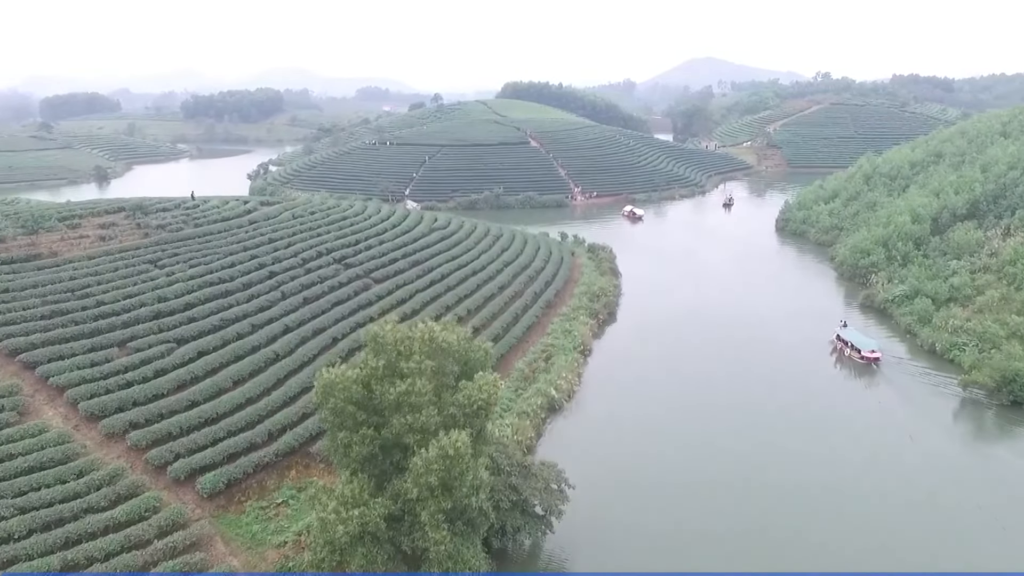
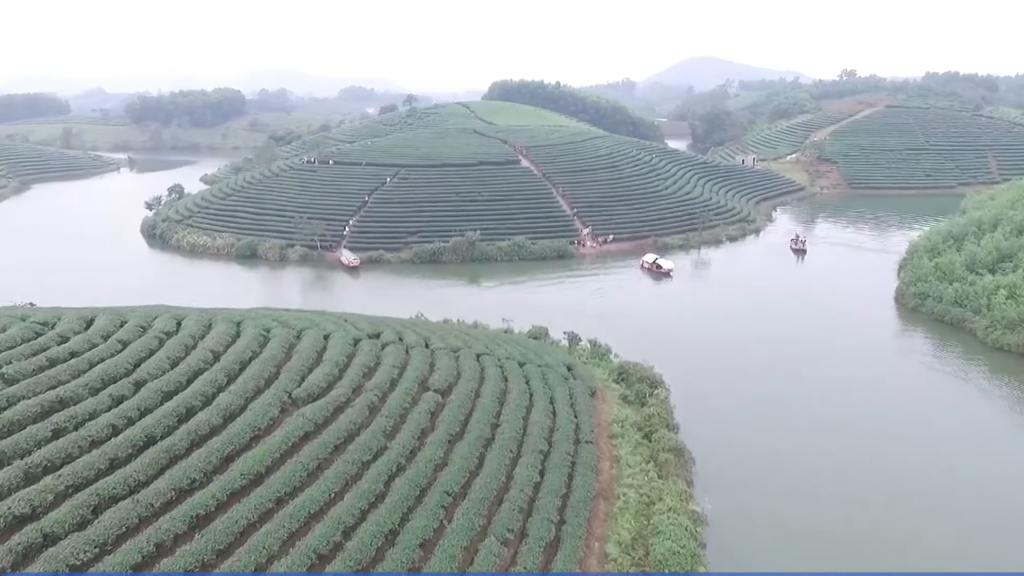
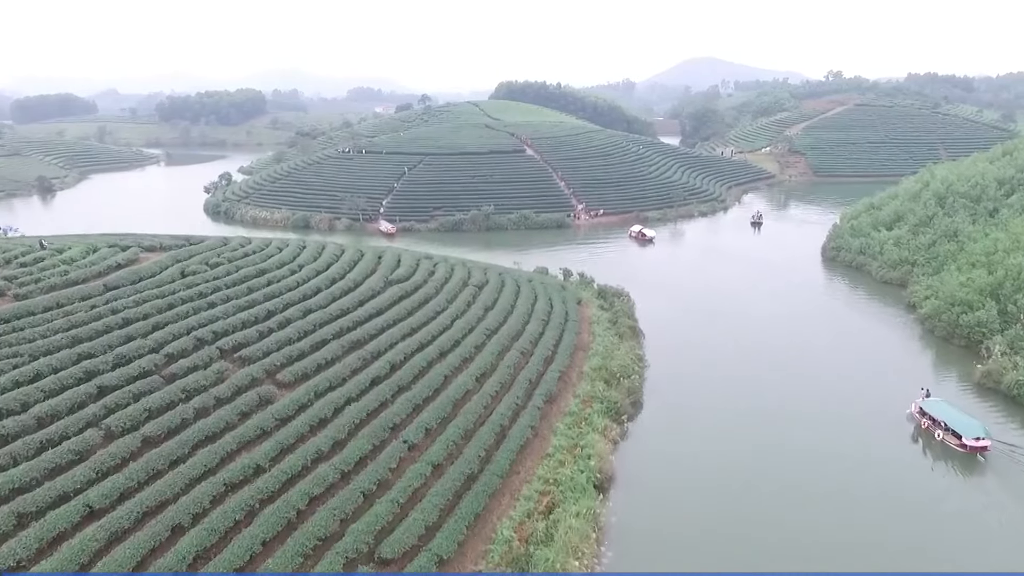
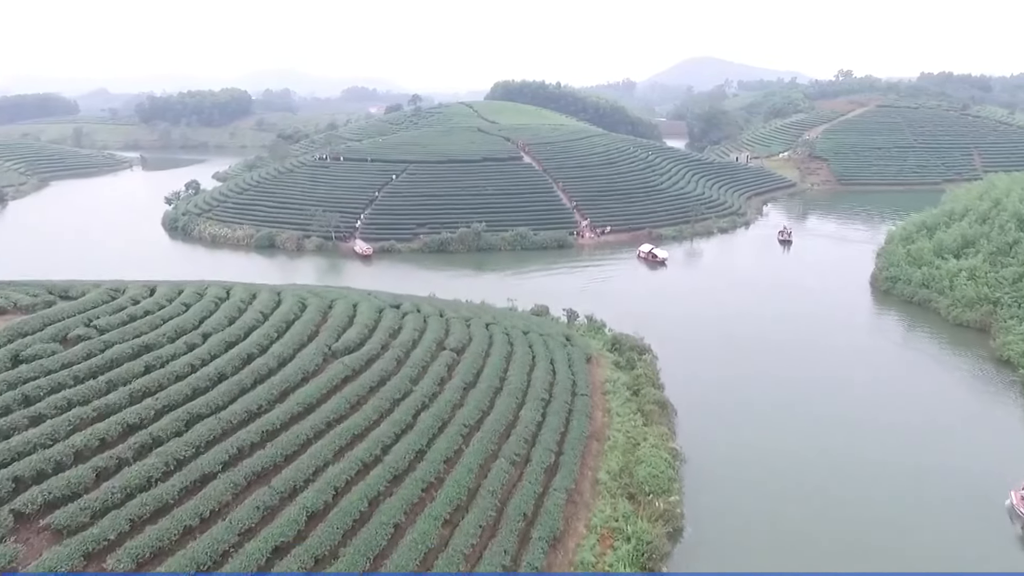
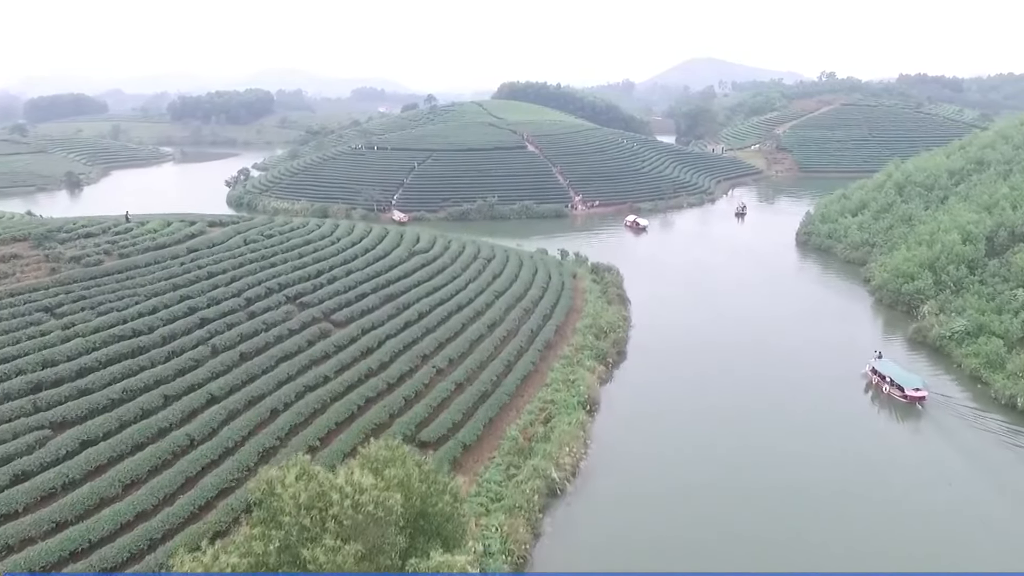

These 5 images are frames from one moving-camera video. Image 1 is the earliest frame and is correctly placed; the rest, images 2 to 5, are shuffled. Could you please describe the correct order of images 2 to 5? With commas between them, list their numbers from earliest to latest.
5, 3, 4, 2
